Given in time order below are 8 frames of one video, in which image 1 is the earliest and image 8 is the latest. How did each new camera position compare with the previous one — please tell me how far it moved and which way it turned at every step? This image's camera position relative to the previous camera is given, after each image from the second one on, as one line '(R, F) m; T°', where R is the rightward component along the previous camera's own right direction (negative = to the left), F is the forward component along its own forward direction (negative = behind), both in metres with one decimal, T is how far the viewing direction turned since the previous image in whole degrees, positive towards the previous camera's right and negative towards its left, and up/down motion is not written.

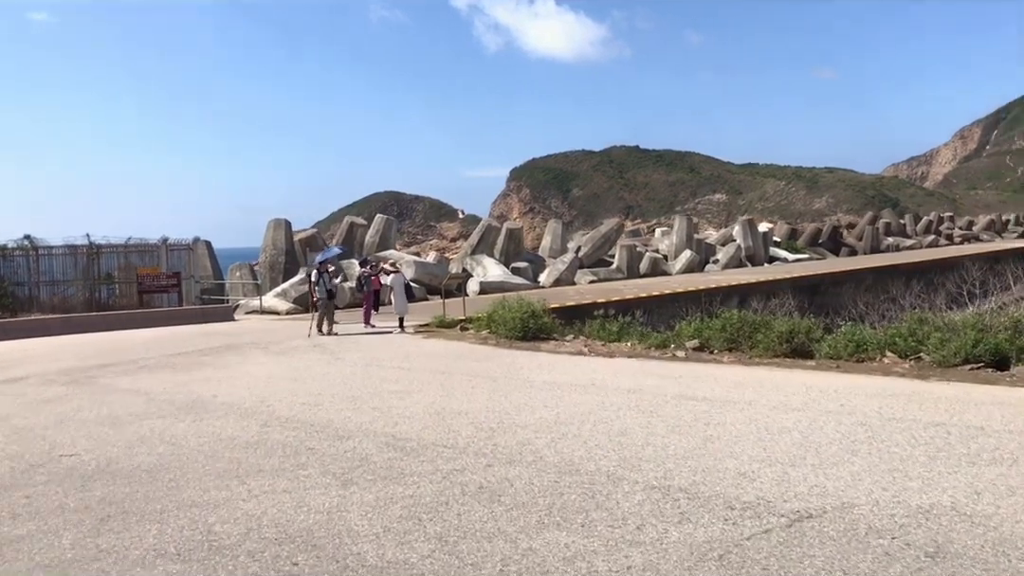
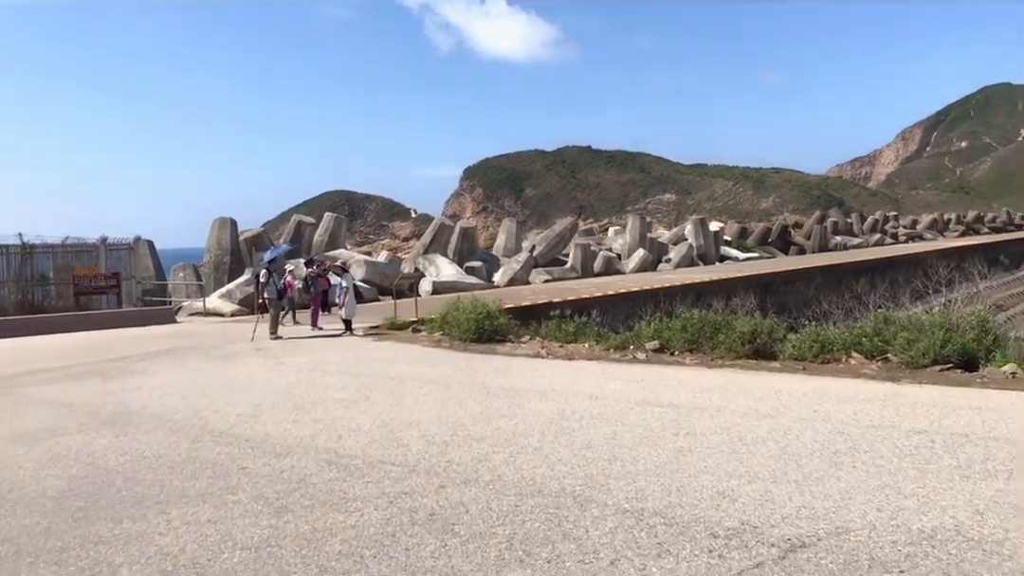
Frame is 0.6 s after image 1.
(0.0, +0.5) m; +3°
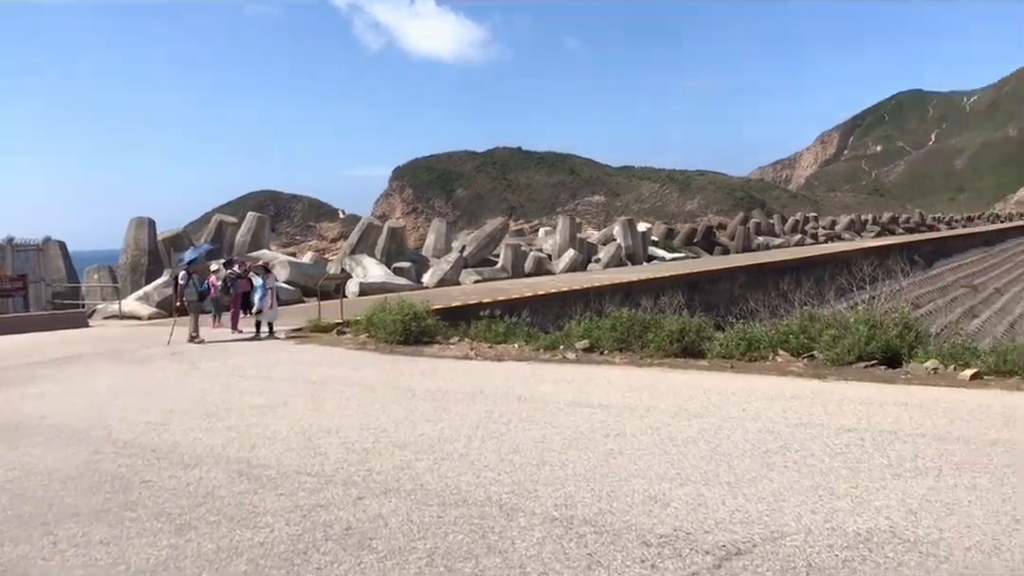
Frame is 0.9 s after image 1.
(0.0, +0.2) m; +5°
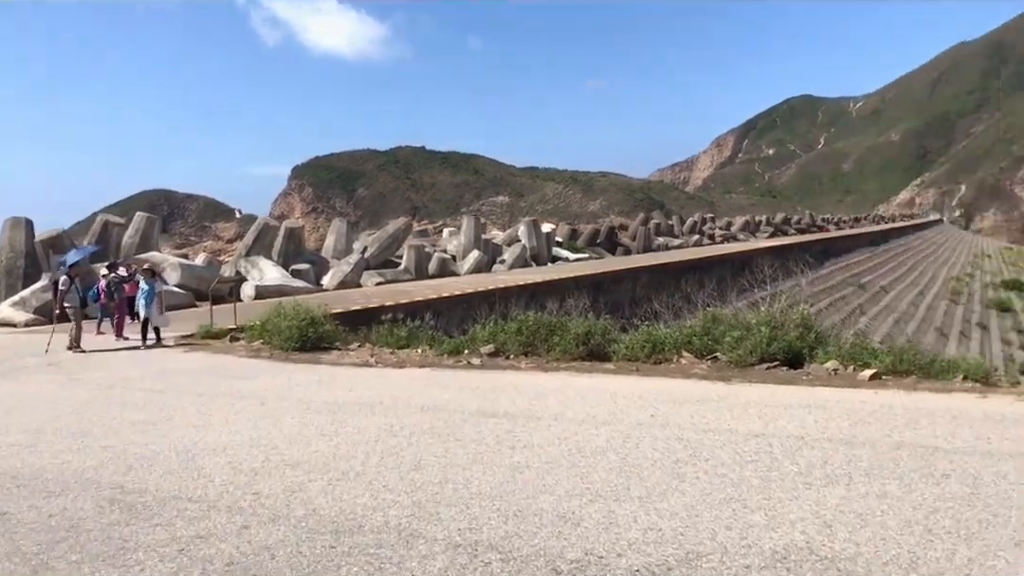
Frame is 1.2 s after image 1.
(0.0, +0.3) m; +6°
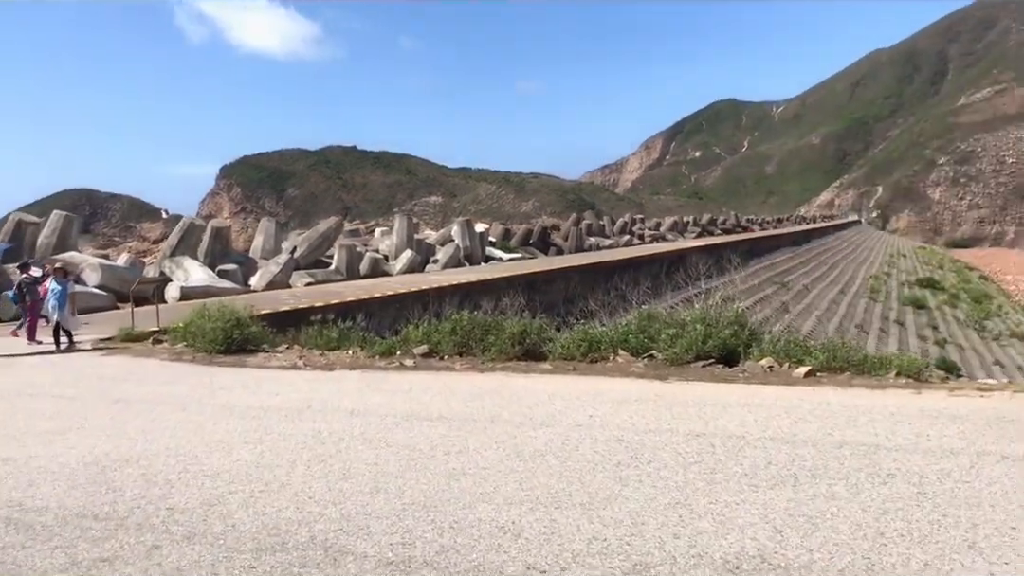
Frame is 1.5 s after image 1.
(0.0, +0.2) m; +4°
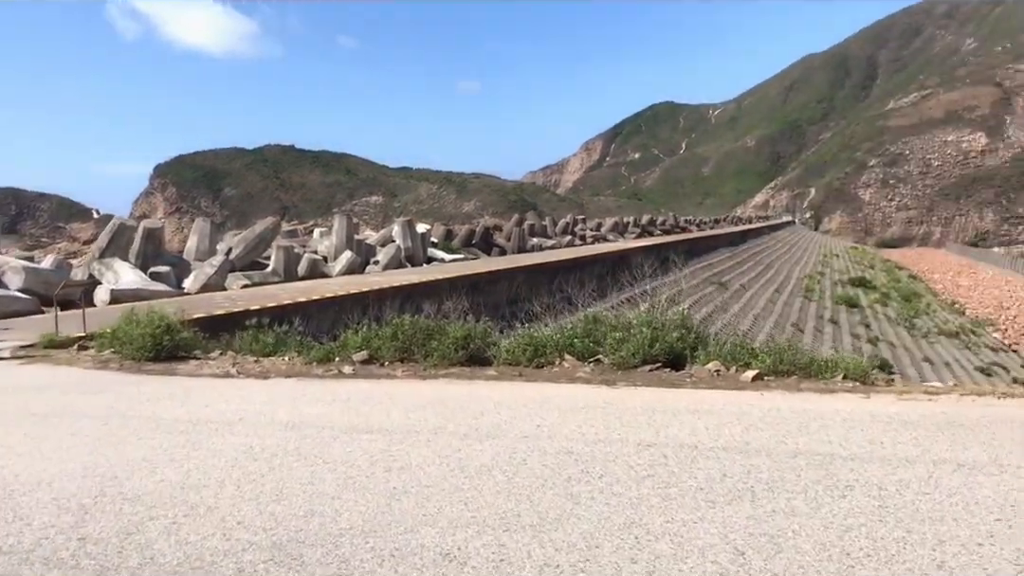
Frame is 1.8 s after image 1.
(0.0, +0.3) m; +4°
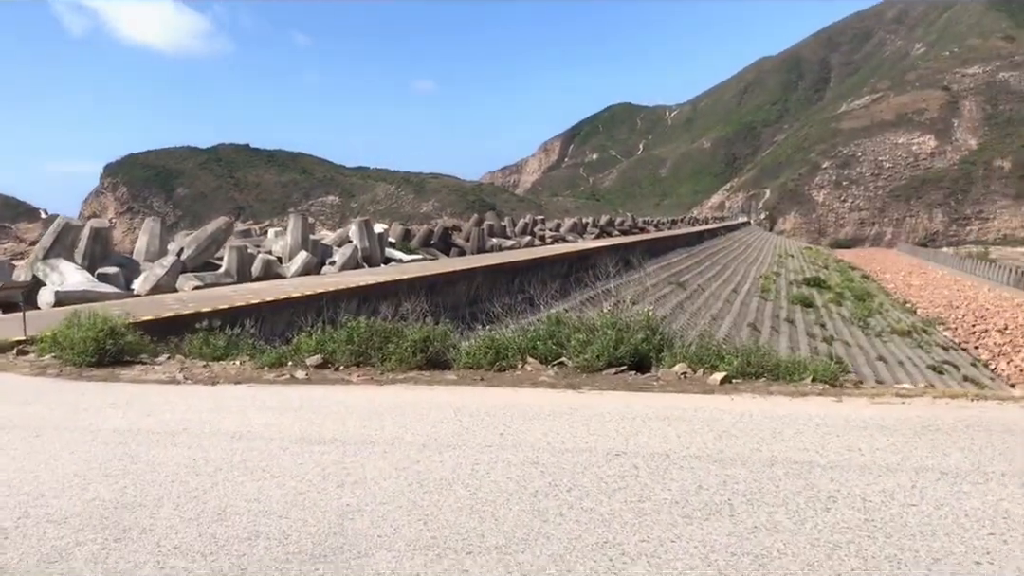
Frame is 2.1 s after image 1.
(0.0, +0.3) m; +3°
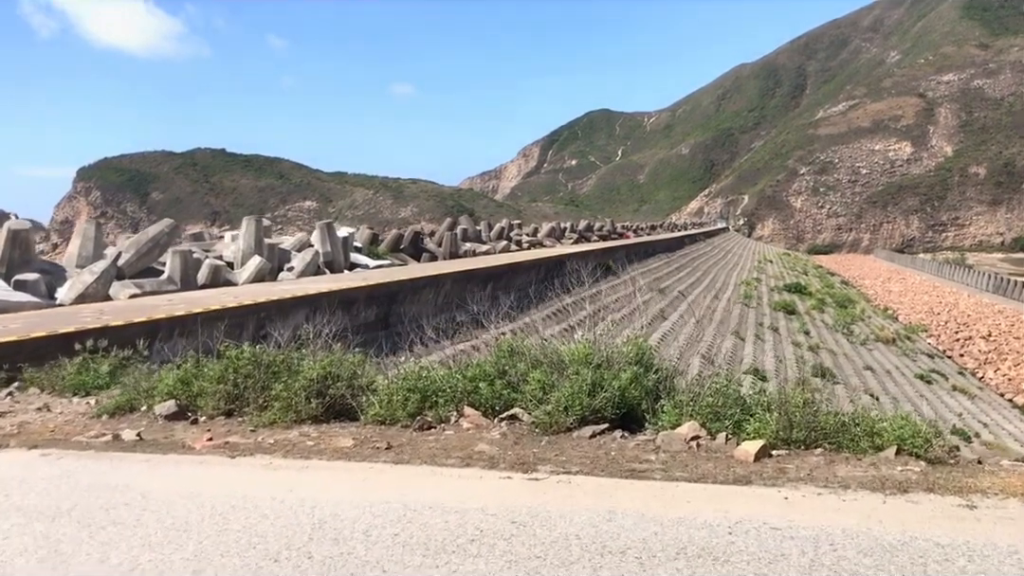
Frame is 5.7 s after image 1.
(+0.3, +2.7) m; +1°
